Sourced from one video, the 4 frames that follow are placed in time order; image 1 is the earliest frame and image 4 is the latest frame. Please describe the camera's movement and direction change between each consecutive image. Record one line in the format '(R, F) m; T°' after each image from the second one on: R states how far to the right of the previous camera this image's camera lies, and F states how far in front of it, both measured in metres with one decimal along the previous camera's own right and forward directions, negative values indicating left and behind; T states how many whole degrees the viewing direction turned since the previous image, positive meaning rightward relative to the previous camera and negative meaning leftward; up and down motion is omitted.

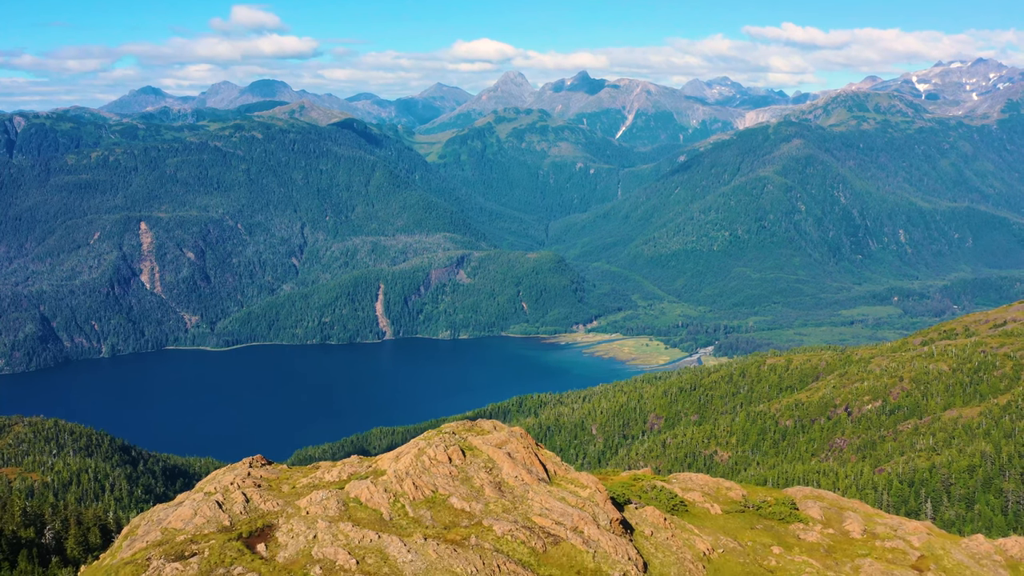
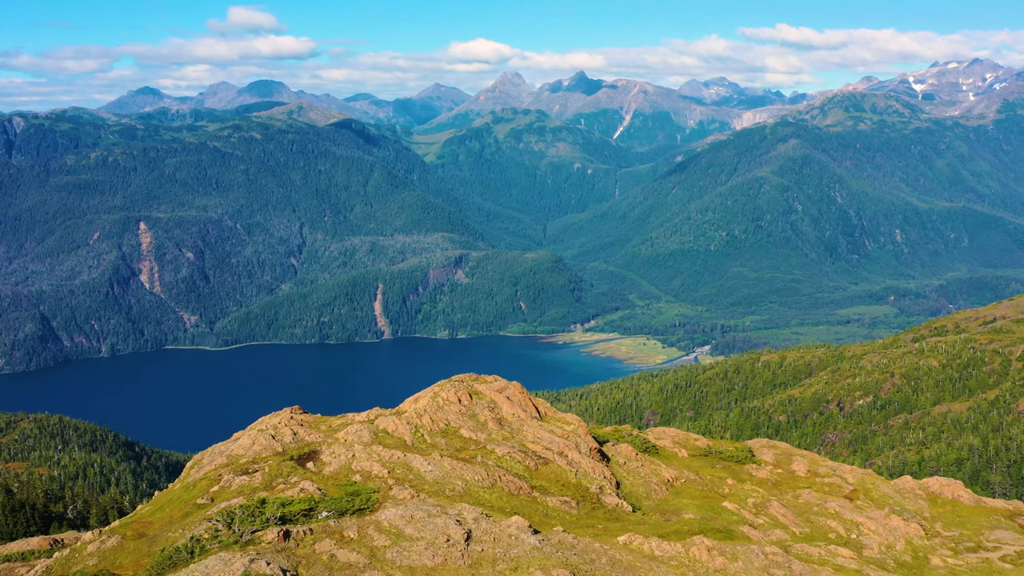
(+14.3, -35.6) m; 0°
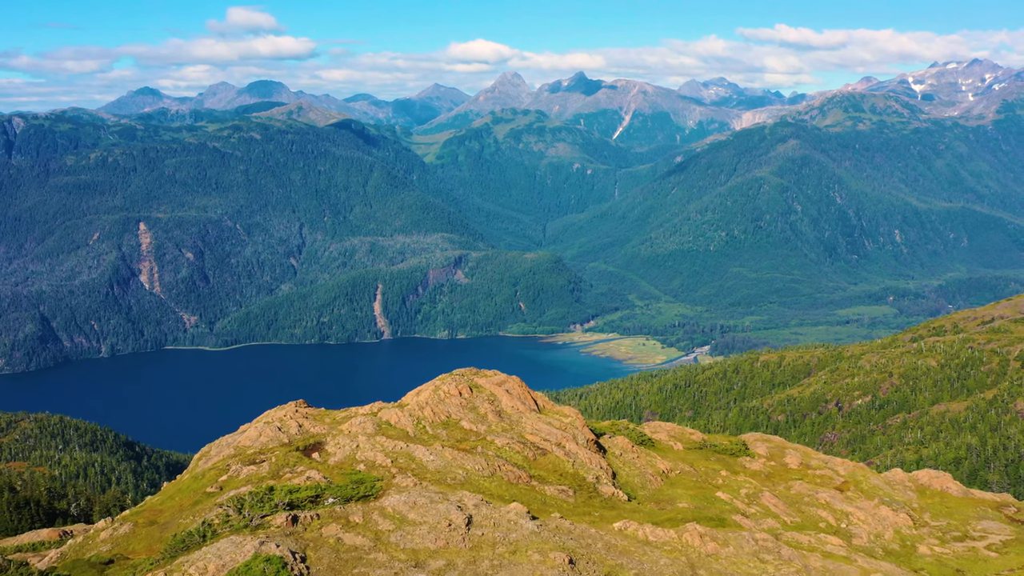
(+0.1, -6.2) m; 0°
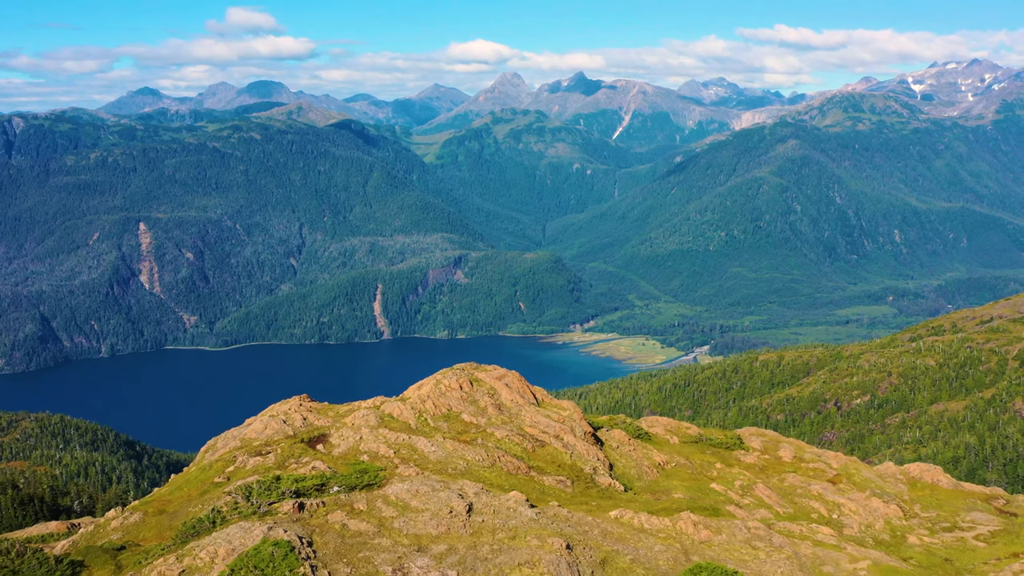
(+0.1, -5.3) m; 0°
